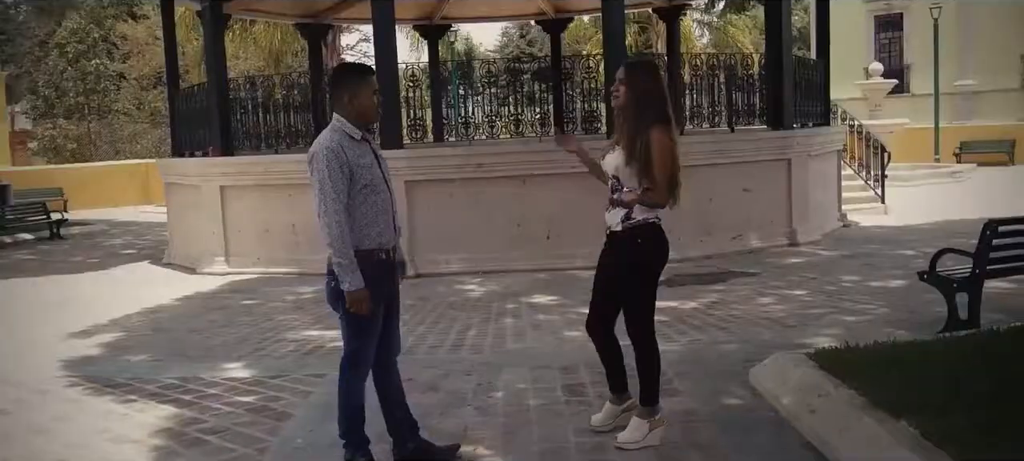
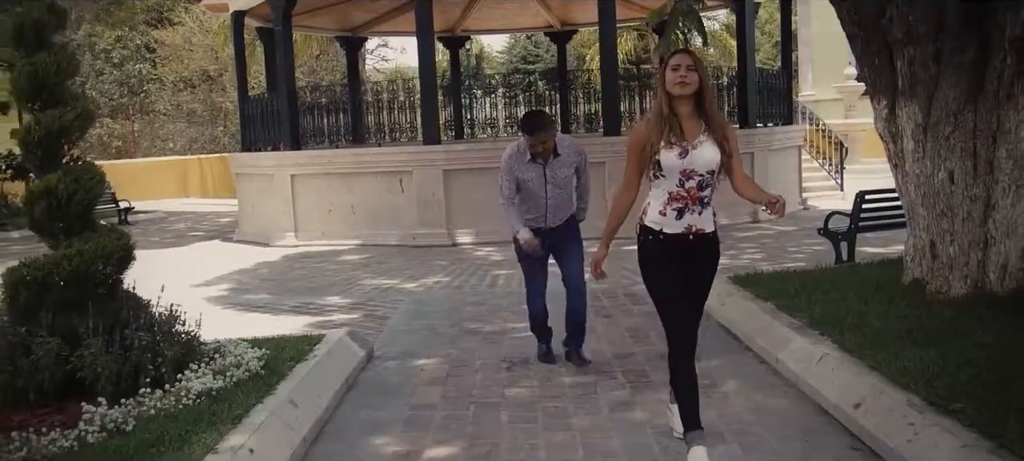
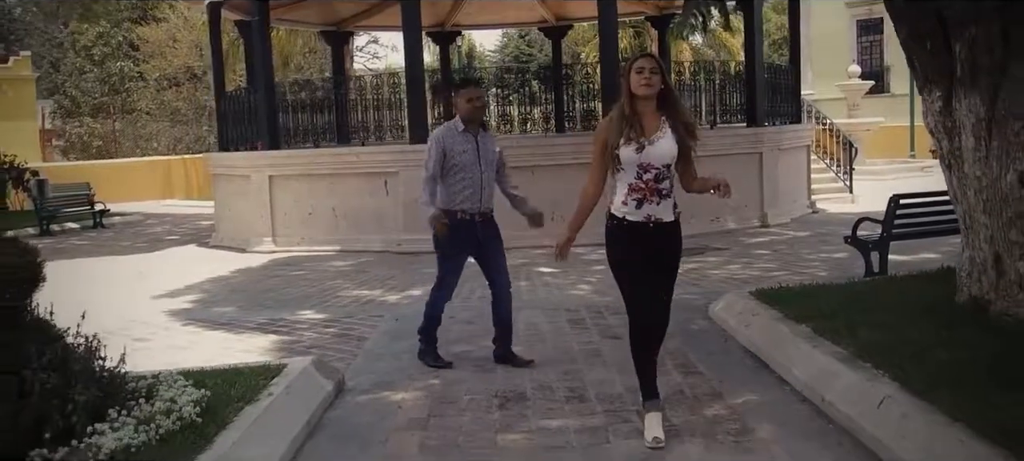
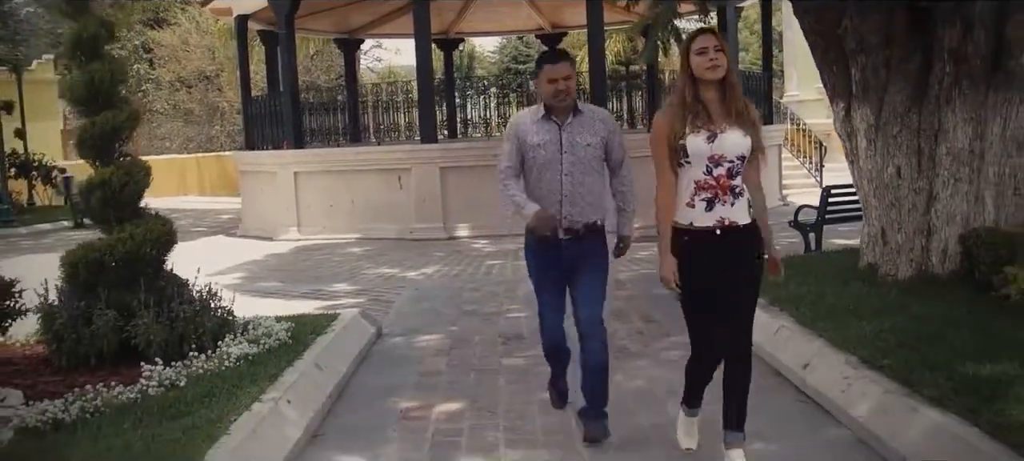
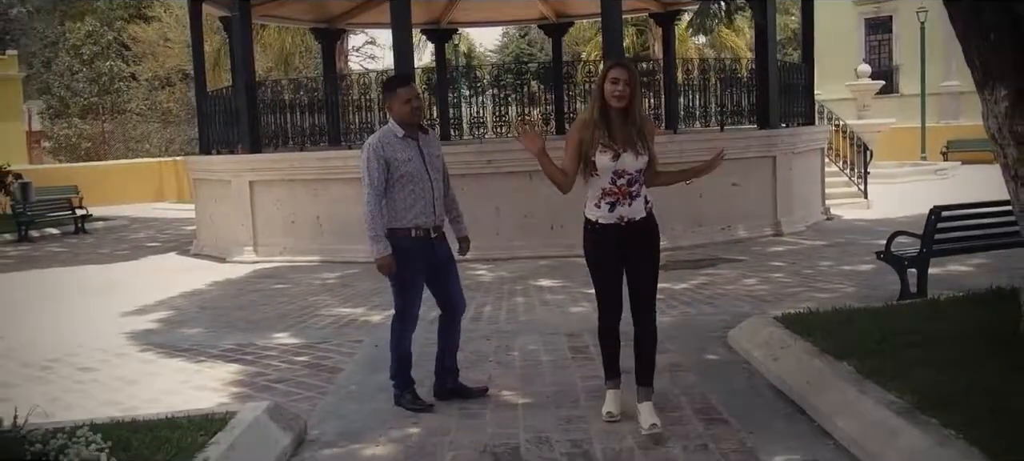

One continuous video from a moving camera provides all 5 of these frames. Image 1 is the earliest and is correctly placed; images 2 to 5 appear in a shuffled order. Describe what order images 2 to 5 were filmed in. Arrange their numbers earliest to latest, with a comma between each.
5, 3, 2, 4
